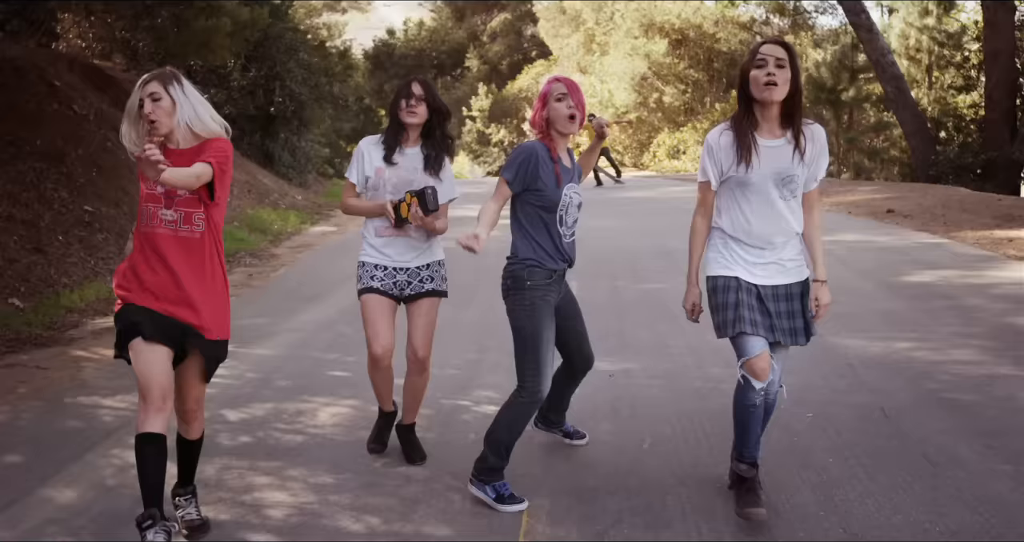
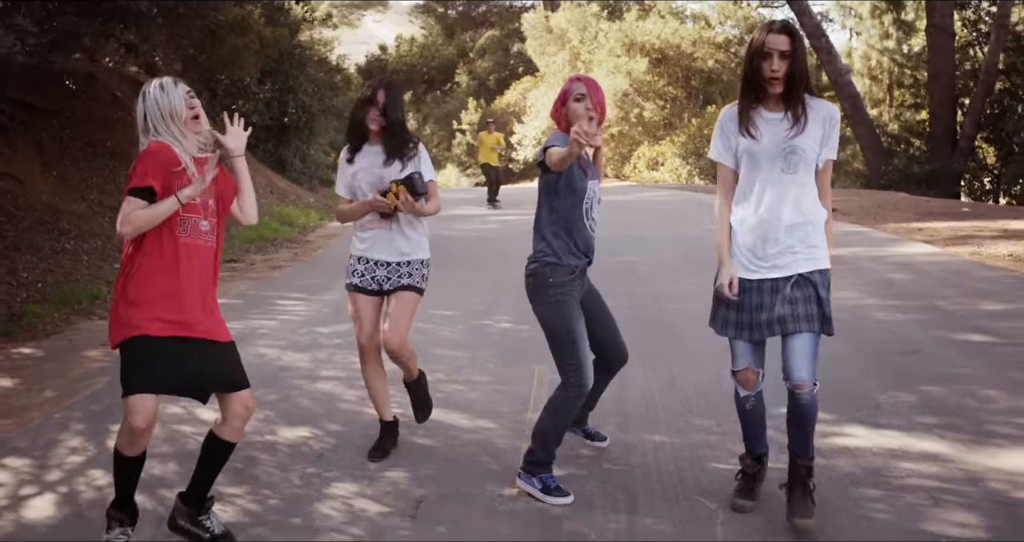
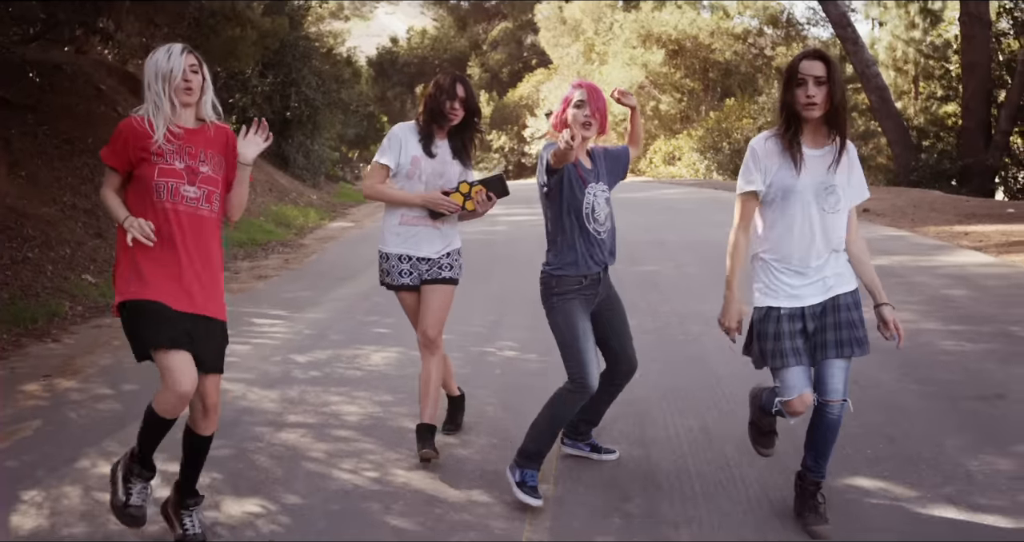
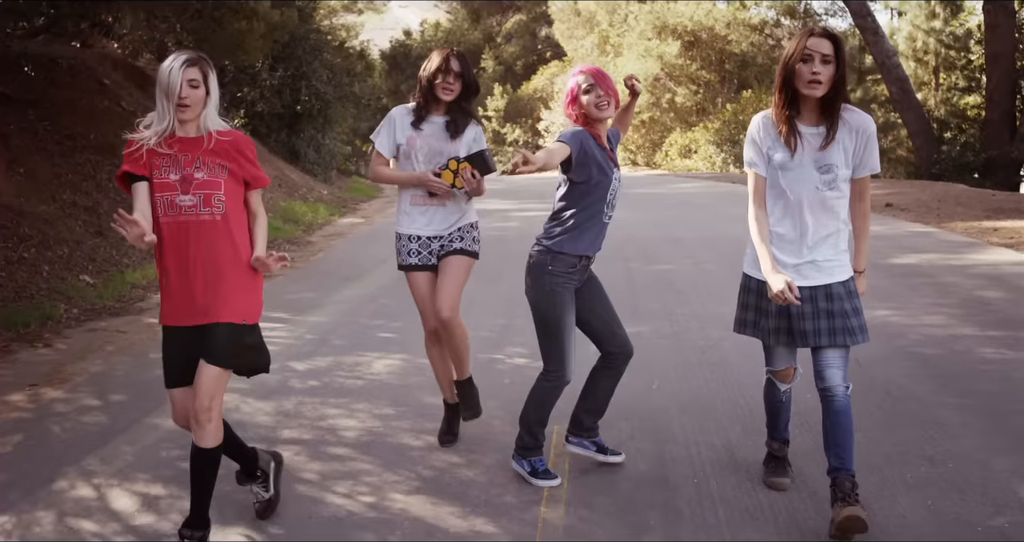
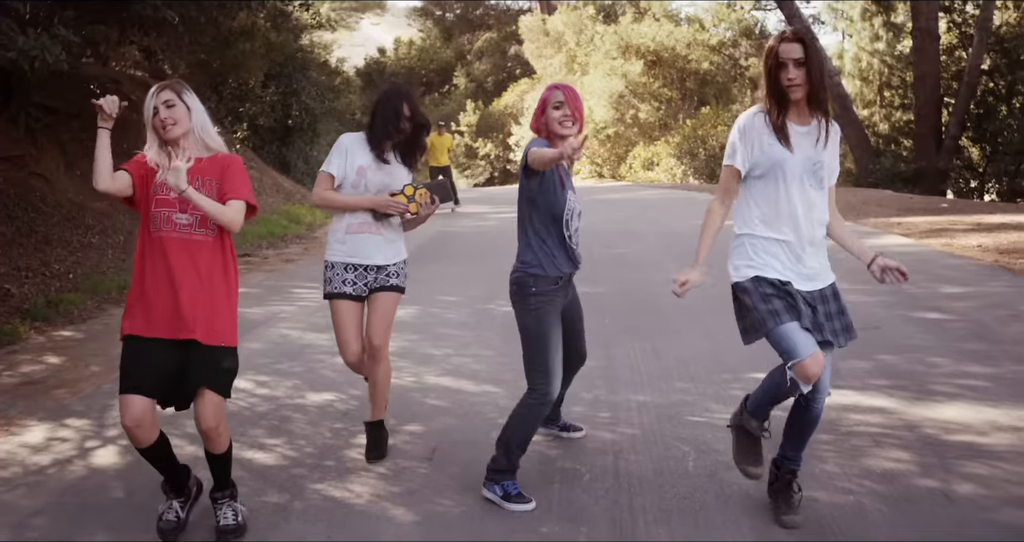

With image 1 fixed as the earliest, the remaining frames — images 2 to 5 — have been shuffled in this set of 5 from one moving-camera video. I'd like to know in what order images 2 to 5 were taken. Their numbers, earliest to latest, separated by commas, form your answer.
4, 3, 2, 5
